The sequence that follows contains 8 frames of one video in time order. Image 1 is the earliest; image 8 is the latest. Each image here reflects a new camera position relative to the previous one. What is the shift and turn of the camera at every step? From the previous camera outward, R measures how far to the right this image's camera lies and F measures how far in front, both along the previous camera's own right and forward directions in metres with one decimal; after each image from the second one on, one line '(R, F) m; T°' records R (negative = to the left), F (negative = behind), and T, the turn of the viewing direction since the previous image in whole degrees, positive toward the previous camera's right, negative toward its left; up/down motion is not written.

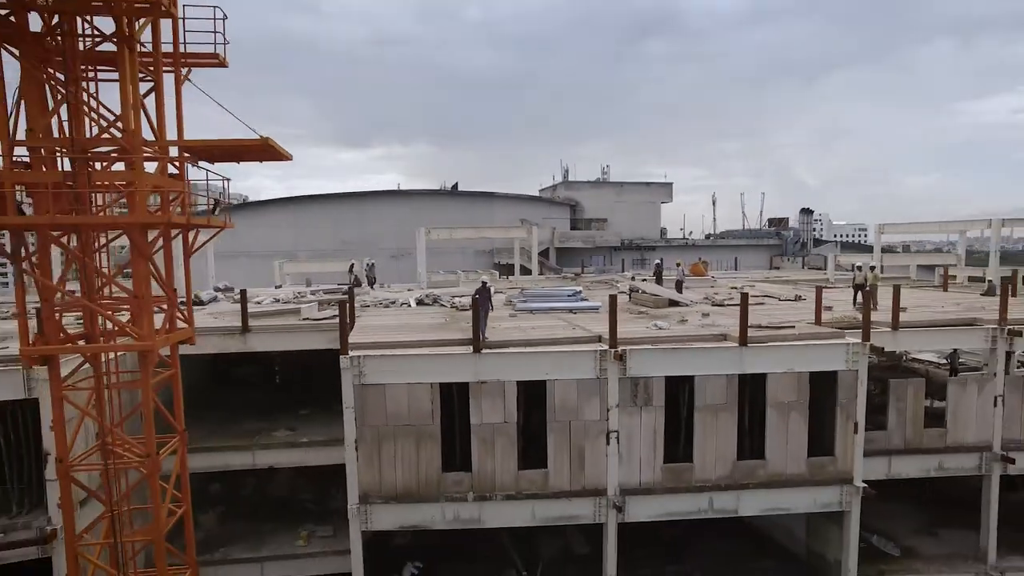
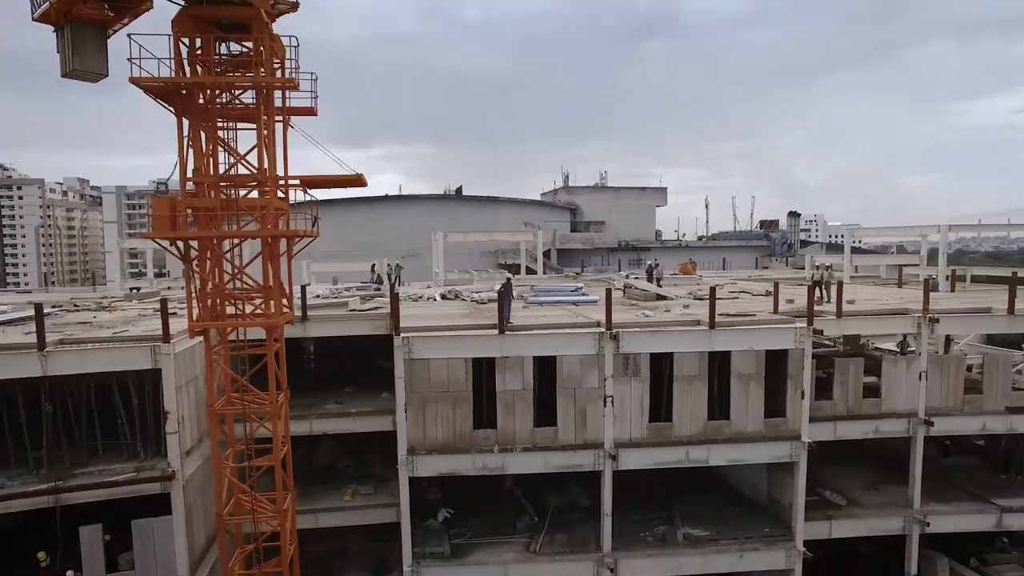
(-0.5, -3.2) m; 0°
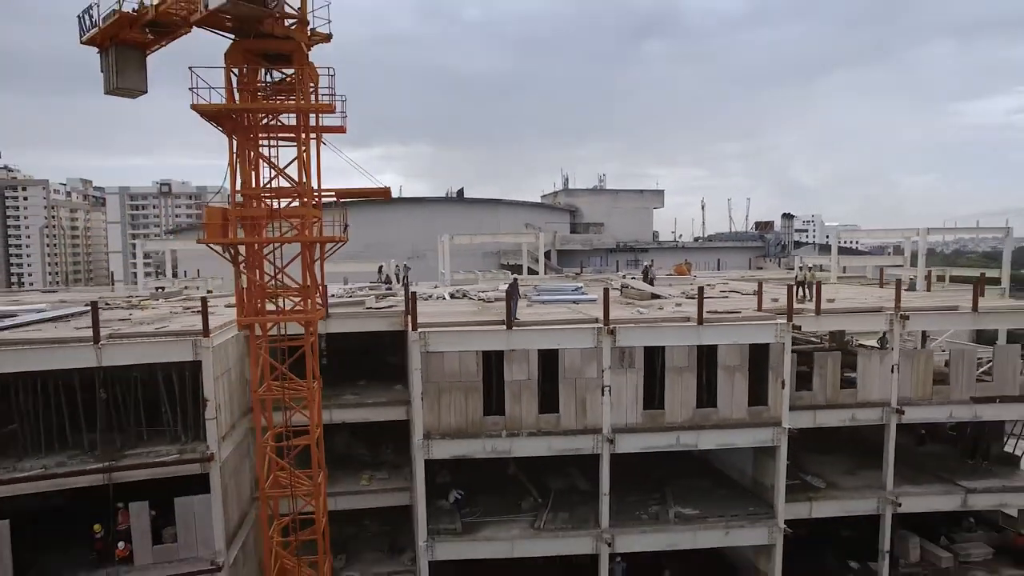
(-0.2, -1.5) m; 0°
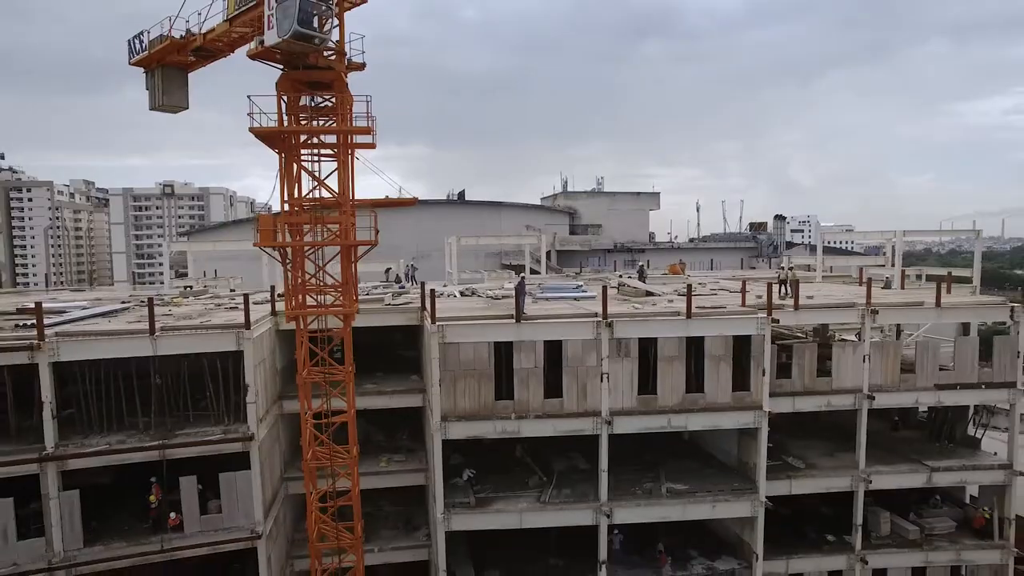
(-0.3, -1.9) m; 0°
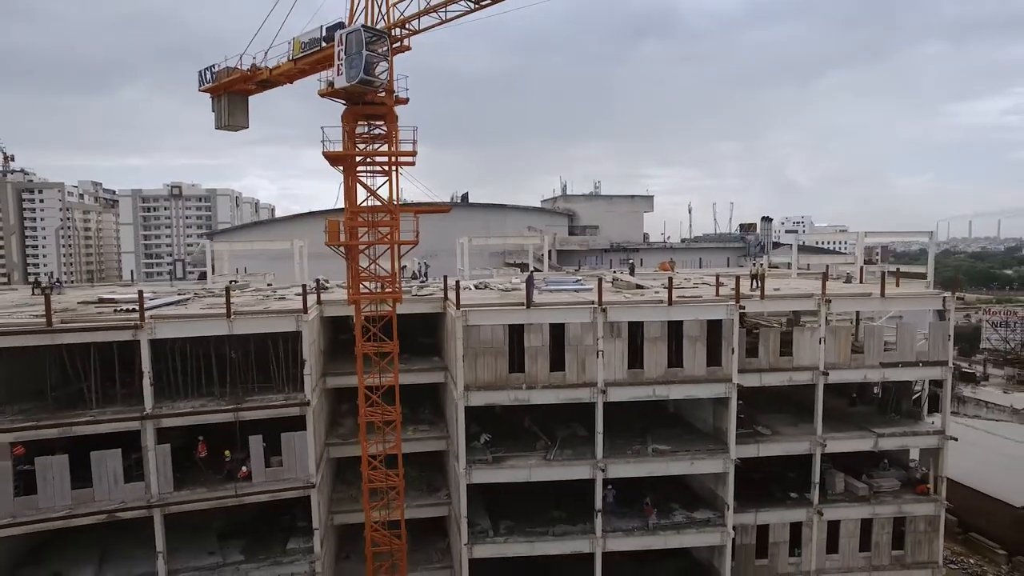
(-0.5, -3.8) m; 0°
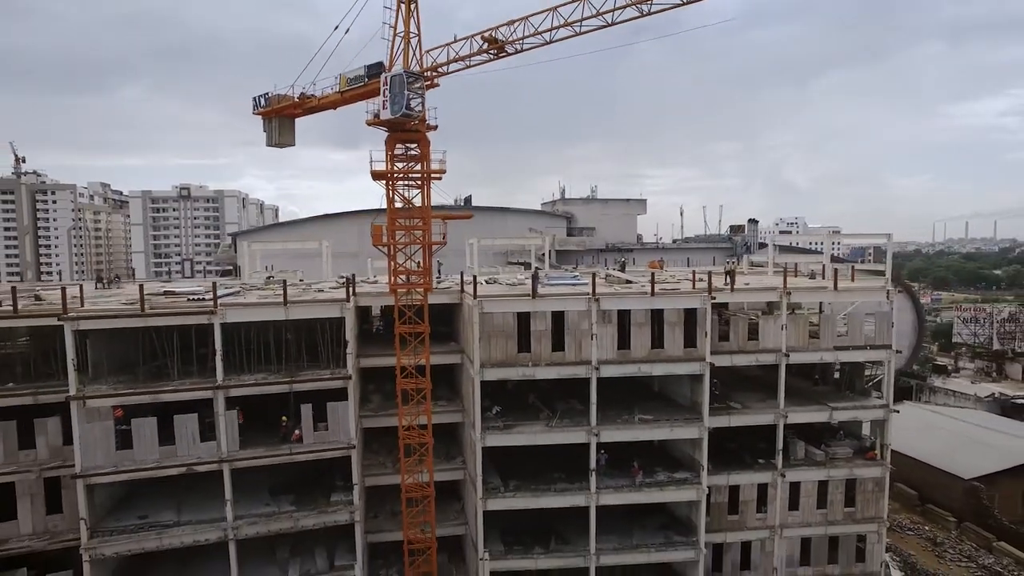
(-0.5, -4.3) m; 0°
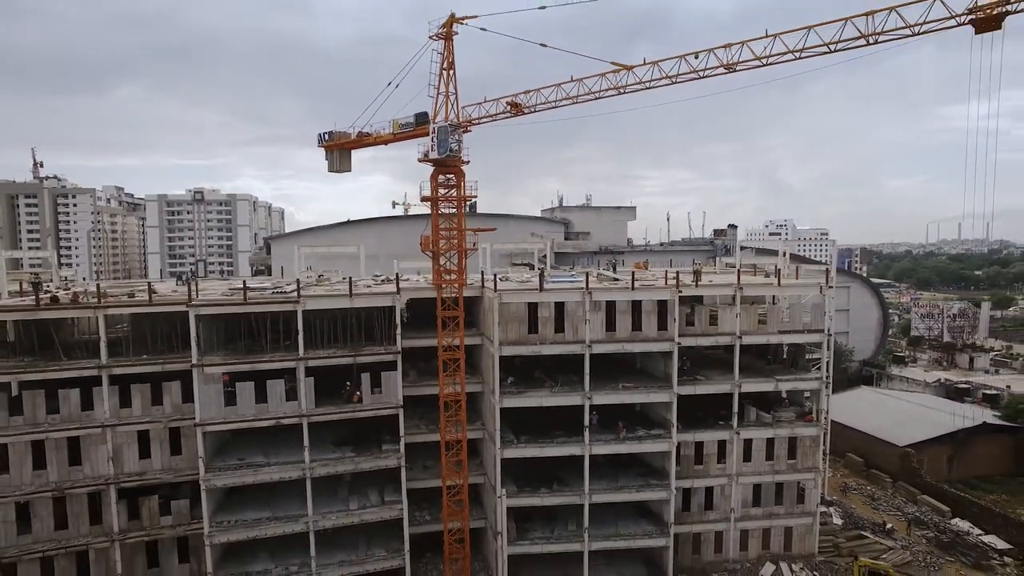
(-0.9, -7.6) m; 0°
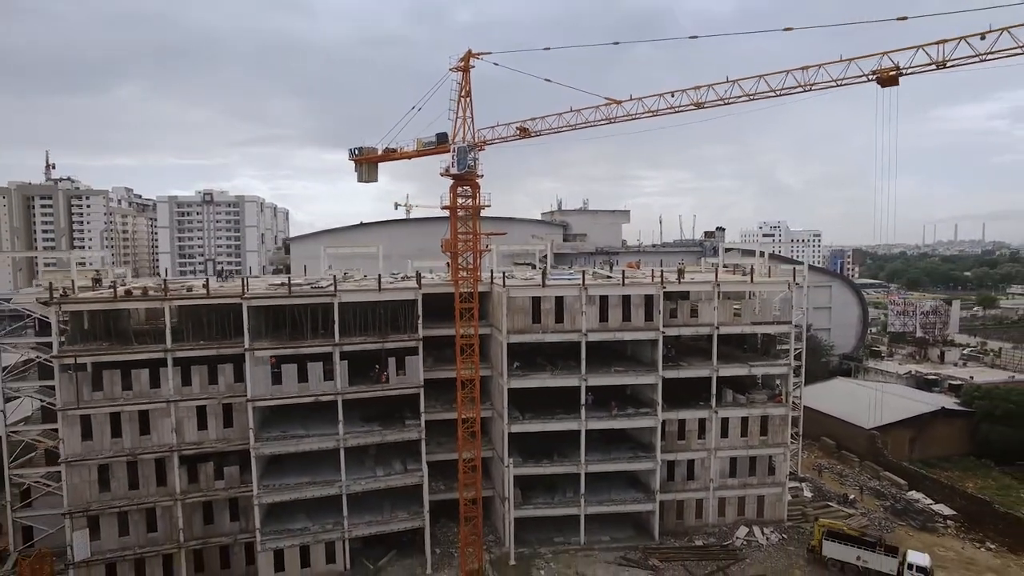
(-0.6, -5.1) m; 0°
